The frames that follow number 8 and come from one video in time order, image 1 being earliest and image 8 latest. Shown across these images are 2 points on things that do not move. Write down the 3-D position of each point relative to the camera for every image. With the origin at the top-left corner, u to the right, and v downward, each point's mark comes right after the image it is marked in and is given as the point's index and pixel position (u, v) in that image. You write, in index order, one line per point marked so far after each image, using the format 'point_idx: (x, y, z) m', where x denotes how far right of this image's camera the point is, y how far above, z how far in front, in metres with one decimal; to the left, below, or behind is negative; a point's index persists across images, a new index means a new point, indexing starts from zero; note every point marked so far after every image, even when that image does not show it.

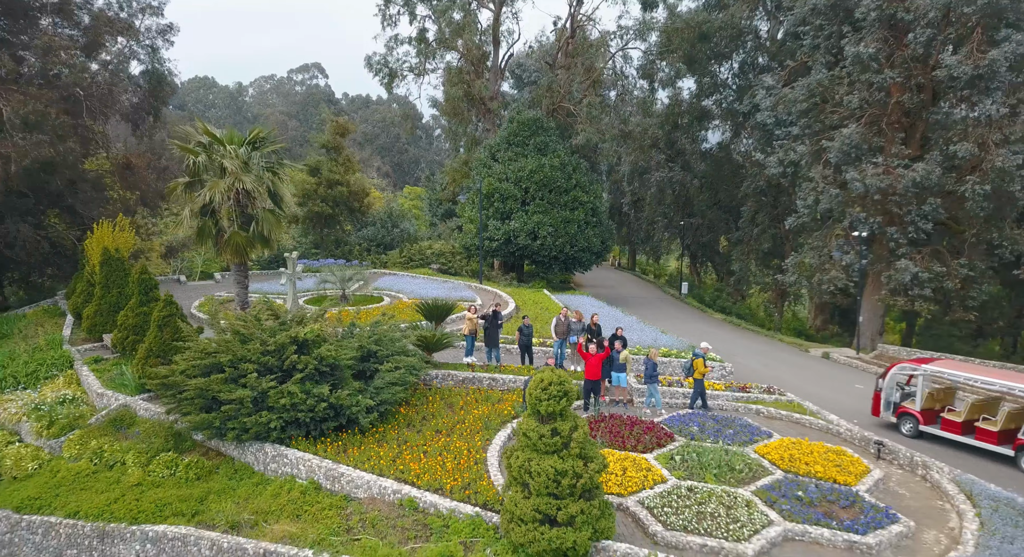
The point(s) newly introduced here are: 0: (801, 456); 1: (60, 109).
0: (+5.0, -3.0, +10.9) m
1: (-13.0, +4.9, +18.2) m
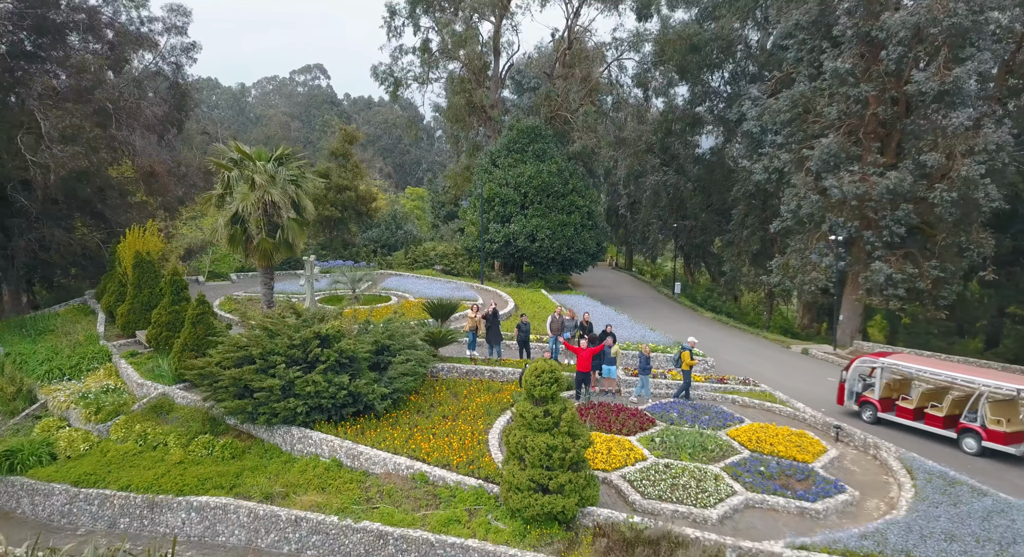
0: (+5.0, -3.1, +12.3) m
1: (-13.0, +4.9, +19.6) m
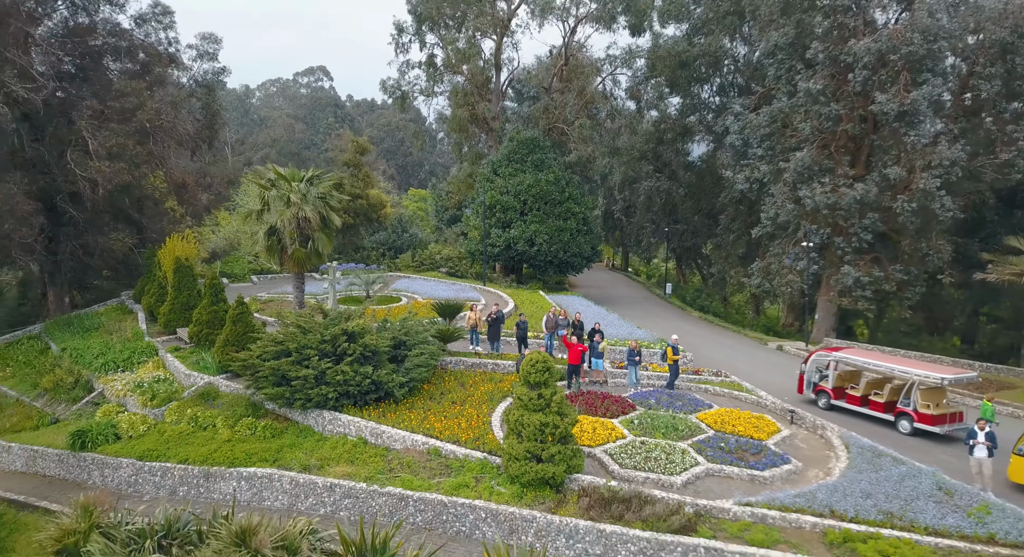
0: (+5.0, -3.2, +14.3) m
1: (-13.0, +4.8, +21.6) m
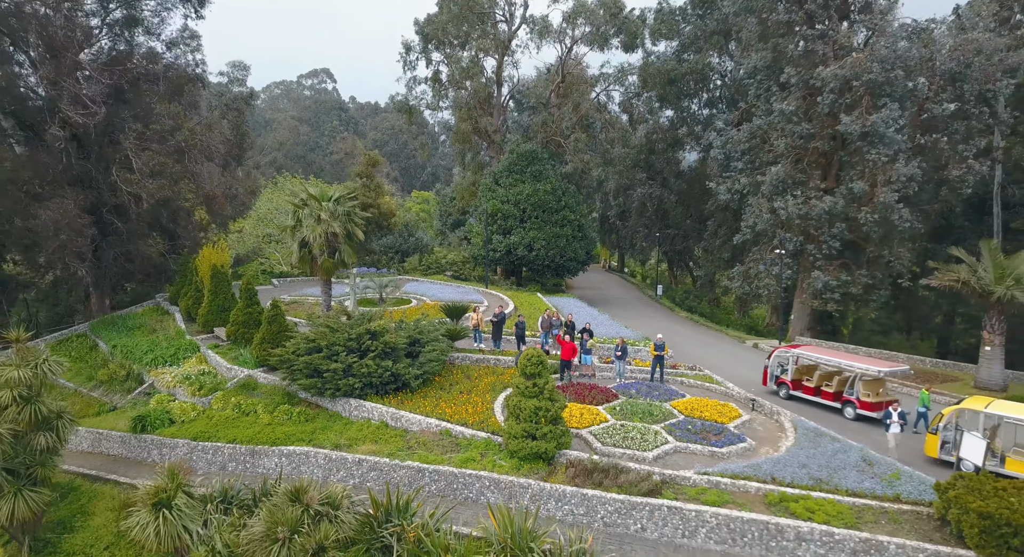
0: (+5.0, -3.4, +16.7) m
1: (-13.0, +4.6, +24.0) m
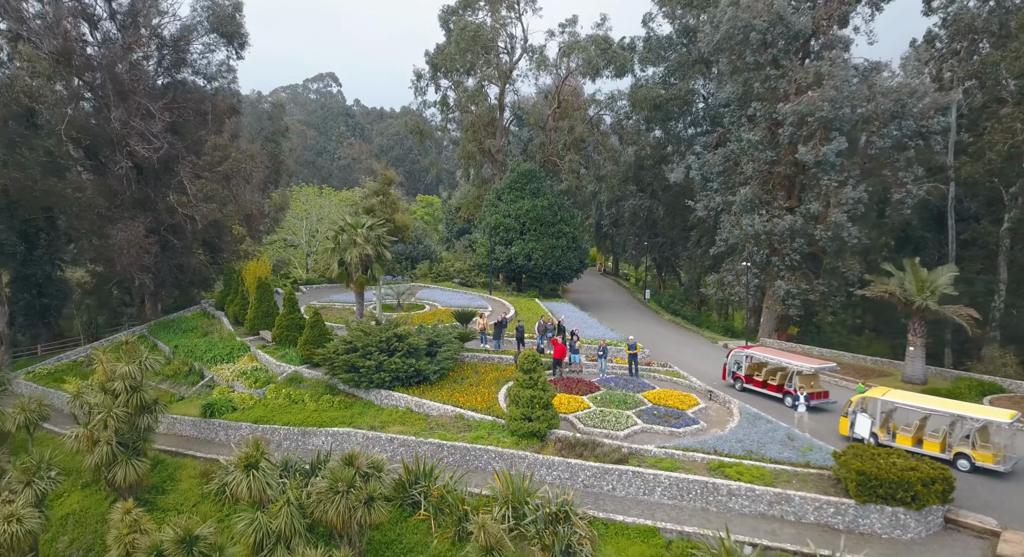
0: (+5.0, -3.8, +20.5) m
1: (-13.0, +4.2, +27.8) m
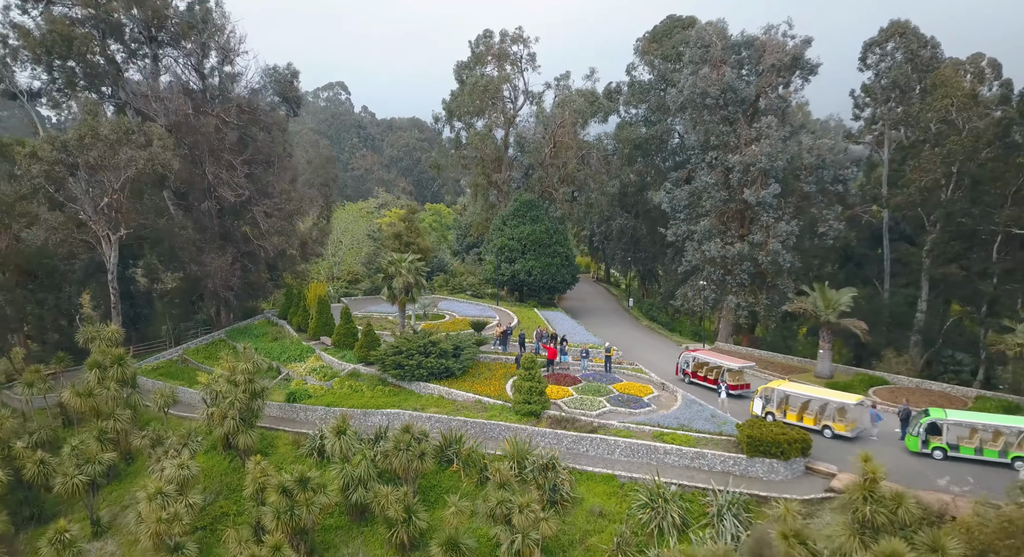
0: (+5.2, -4.8, +27.7) m
1: (-12.8, +3.3, +35.0) m
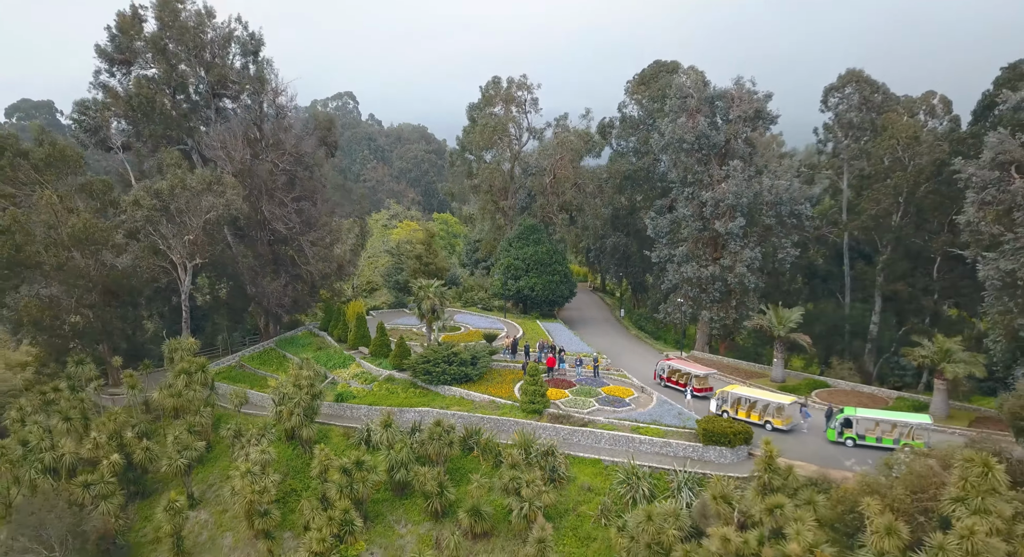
0: (+5.6, -6.0, +34.0) m
1: (-12.4, +2.1, +41.3) m
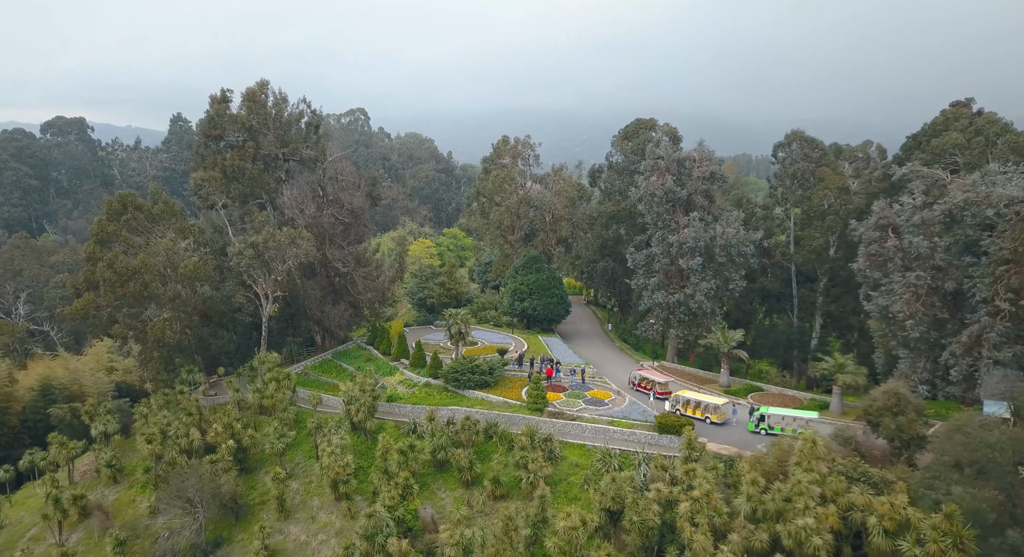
0: (+6.2, -8.2, +45.1) m
1: (-11.8, 0.0, +52.3) m
